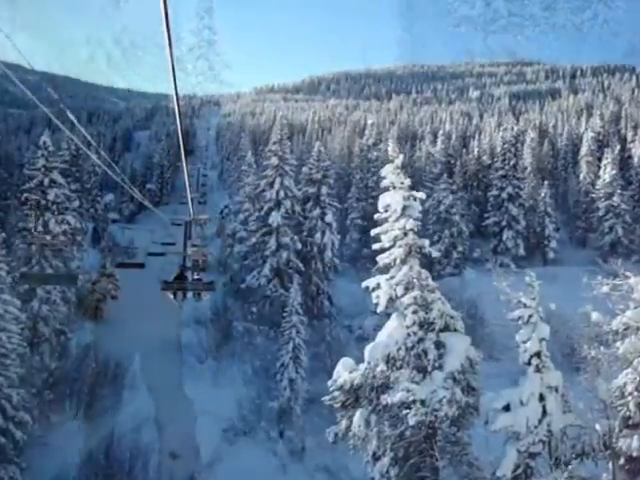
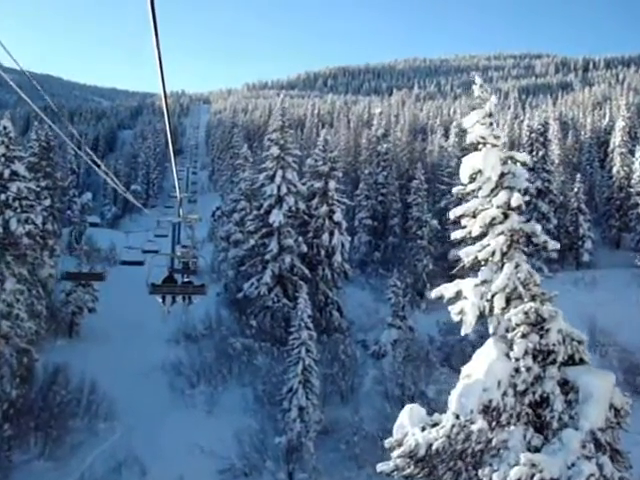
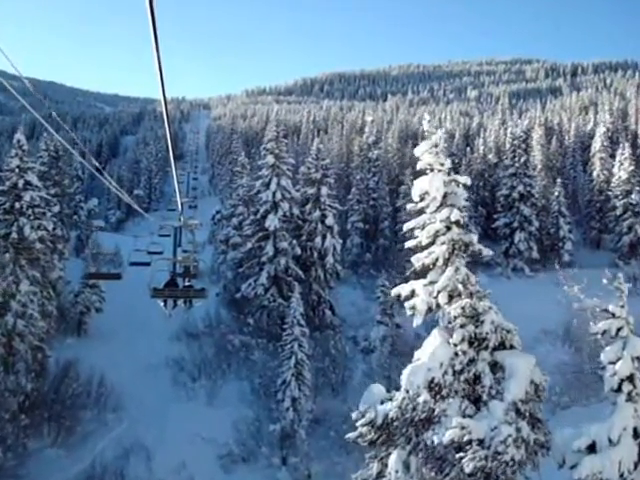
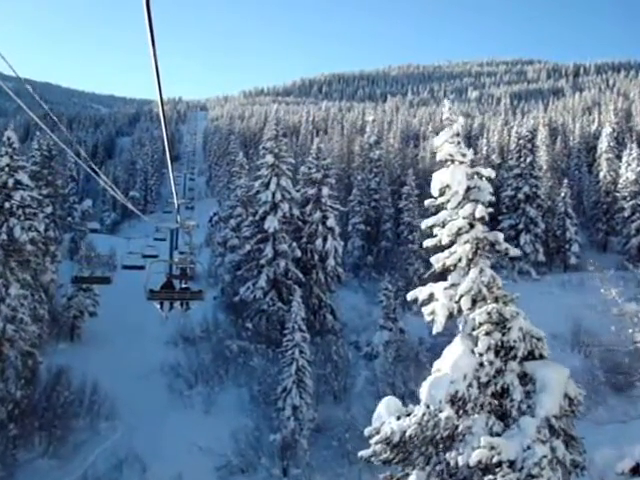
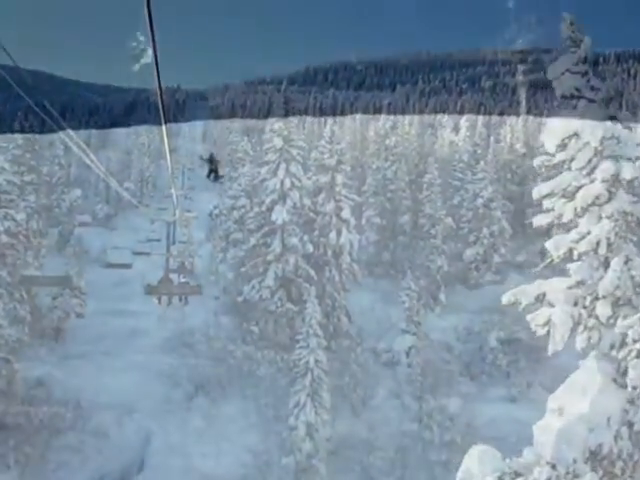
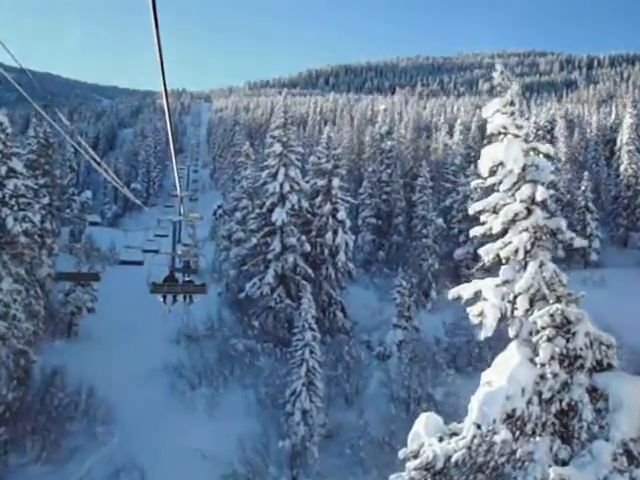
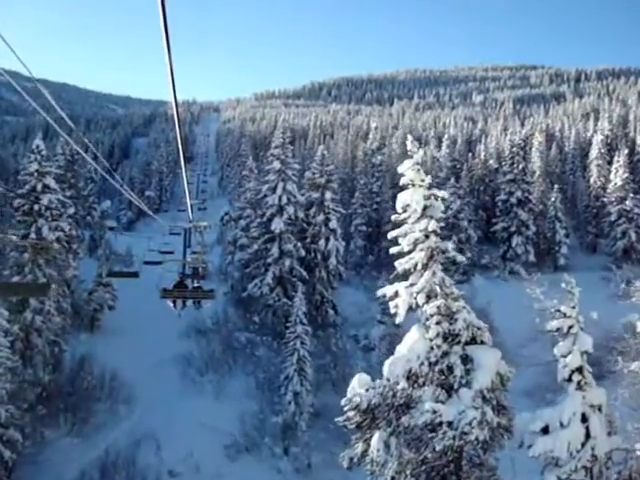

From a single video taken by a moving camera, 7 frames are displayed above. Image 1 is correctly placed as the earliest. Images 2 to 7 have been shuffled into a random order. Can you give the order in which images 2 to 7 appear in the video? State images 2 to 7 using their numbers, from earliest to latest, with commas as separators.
7, 3, 4, 2, 6, 5
